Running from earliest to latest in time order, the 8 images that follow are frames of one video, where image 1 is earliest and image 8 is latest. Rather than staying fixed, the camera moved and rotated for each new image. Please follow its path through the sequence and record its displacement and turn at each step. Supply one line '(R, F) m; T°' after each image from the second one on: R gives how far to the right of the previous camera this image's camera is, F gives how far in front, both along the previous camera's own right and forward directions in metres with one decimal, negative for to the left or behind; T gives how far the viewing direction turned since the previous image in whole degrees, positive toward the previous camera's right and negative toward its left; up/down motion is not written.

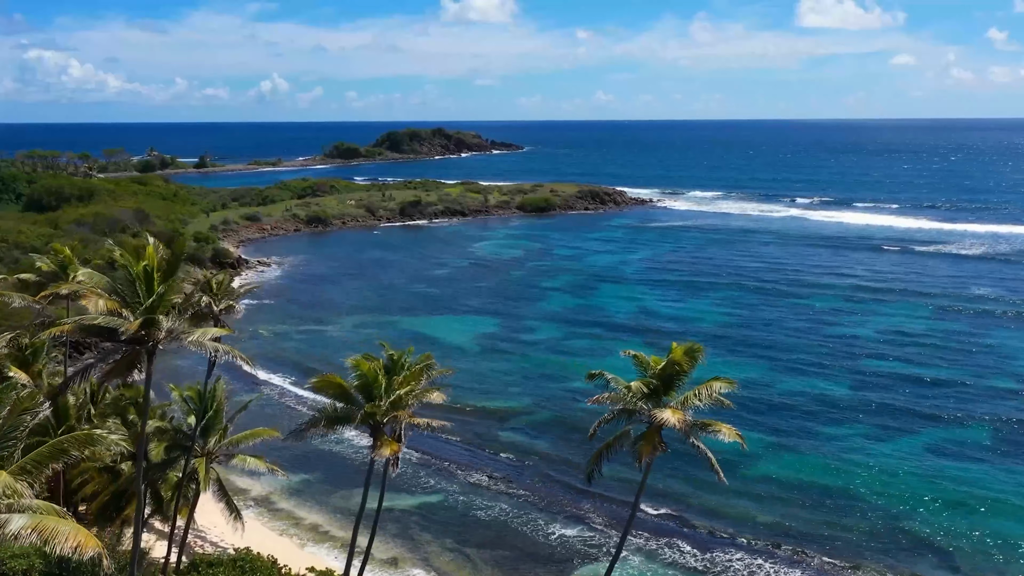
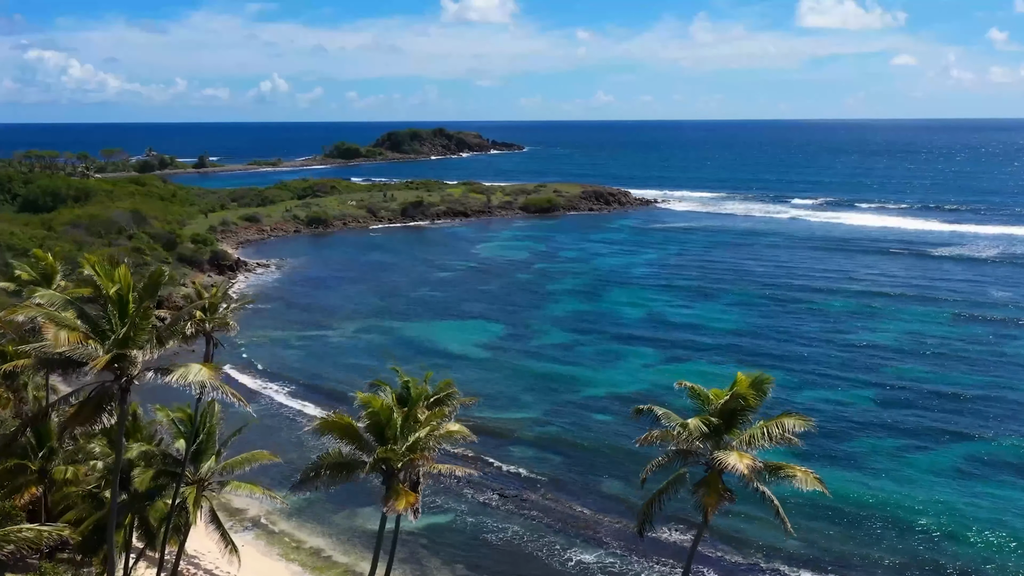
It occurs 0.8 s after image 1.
(-0.4, +1.5) m; 0°
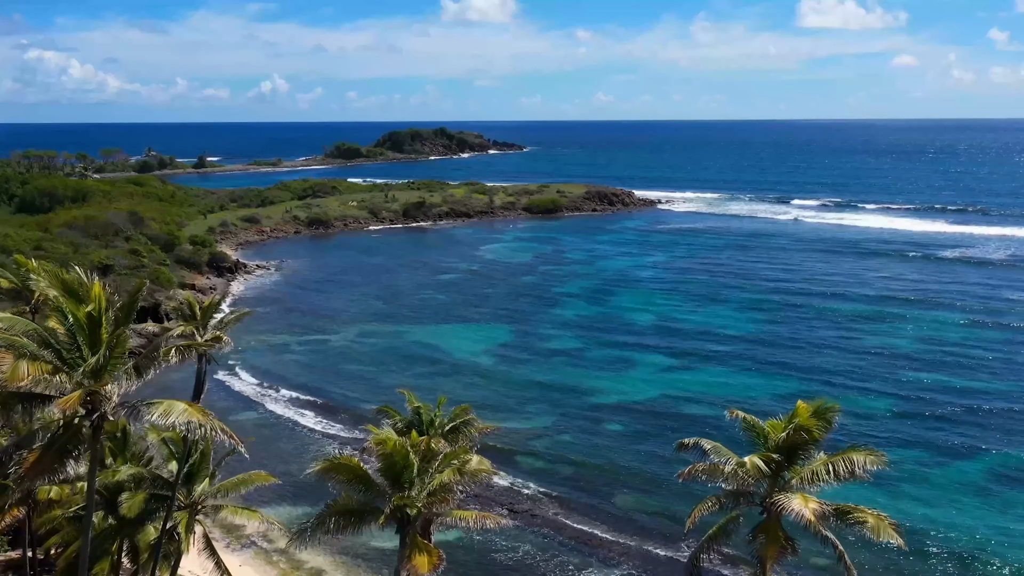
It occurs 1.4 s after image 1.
(-0.3, +1.1) m; 0°
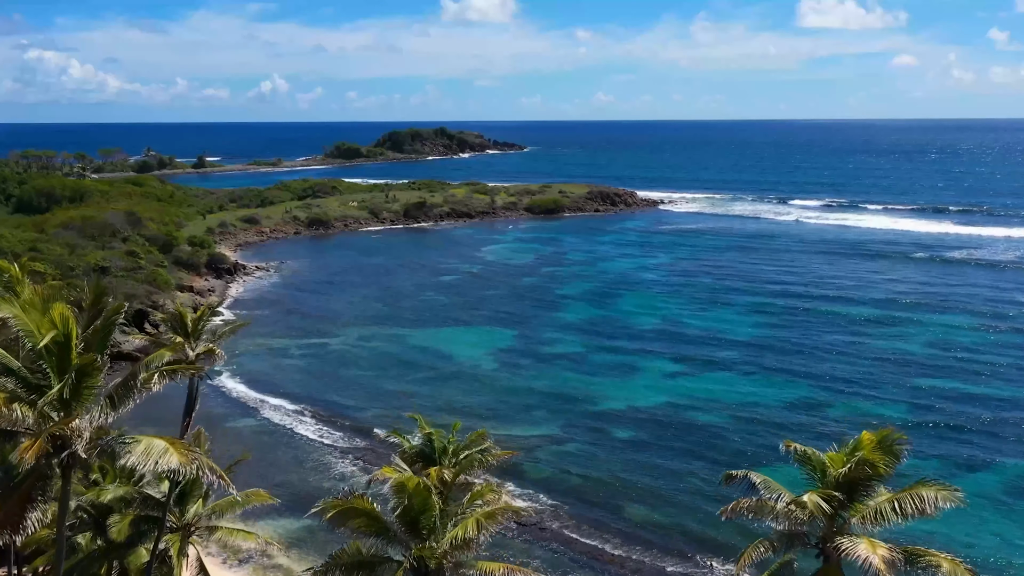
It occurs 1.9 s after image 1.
(-0.3, +0.9) m; 0°
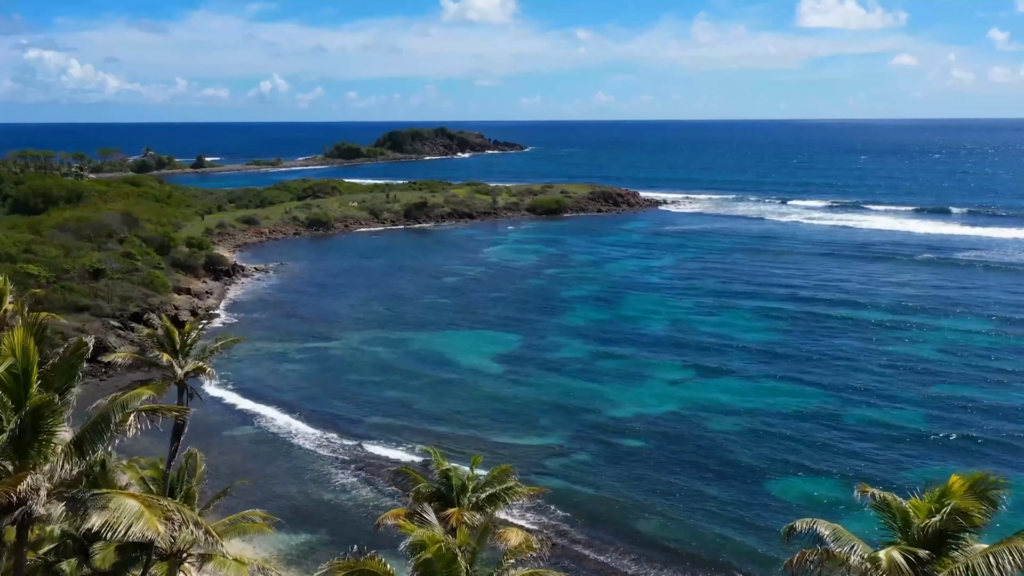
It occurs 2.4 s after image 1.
(-0.3, +1.0) m; 0°
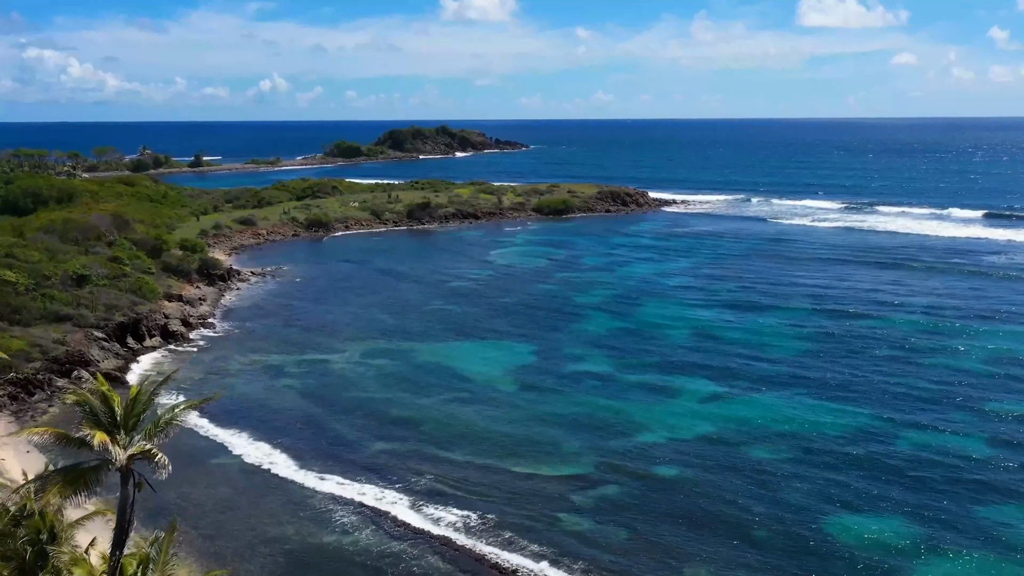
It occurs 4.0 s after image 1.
(-0.8, +3.0) m; 0°
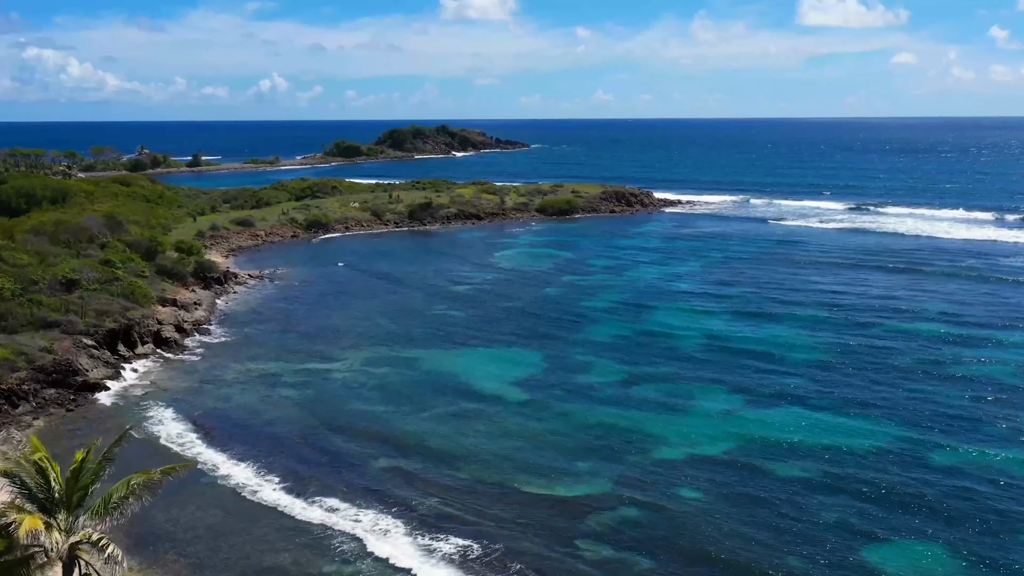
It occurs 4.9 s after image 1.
(-0.4, +1.7) m; 0°
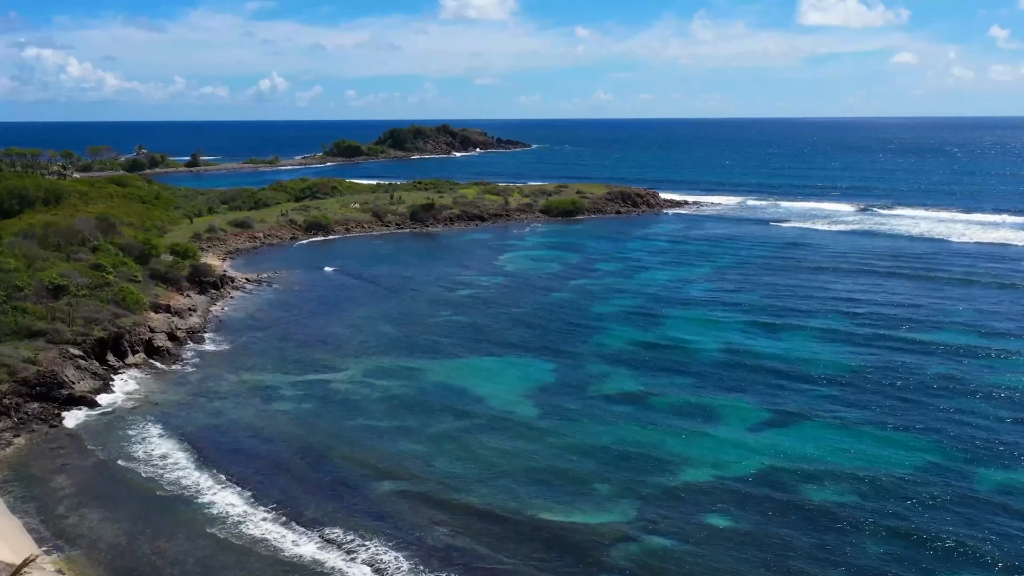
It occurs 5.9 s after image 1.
(-0.5, +2.0) m; 0°
